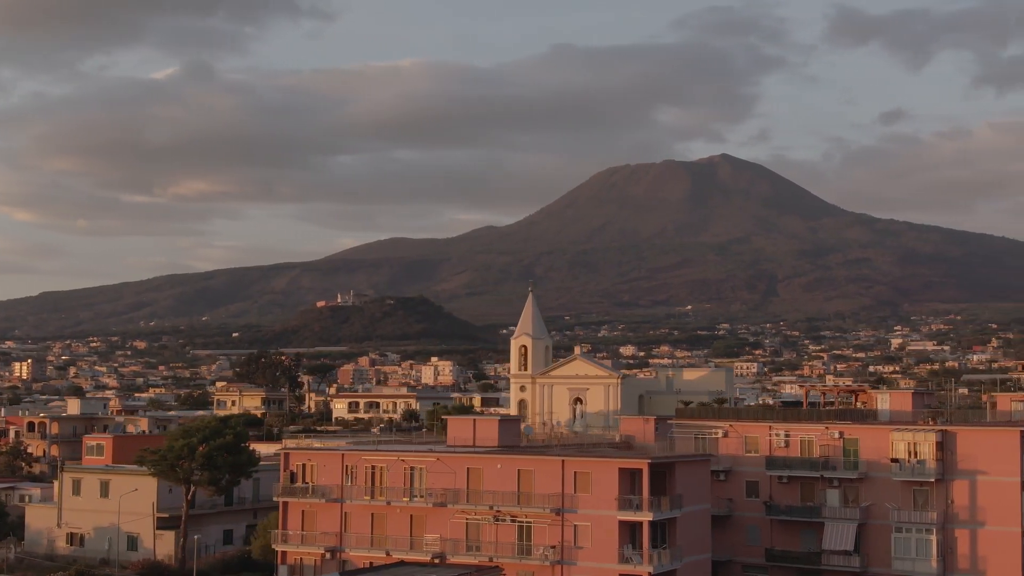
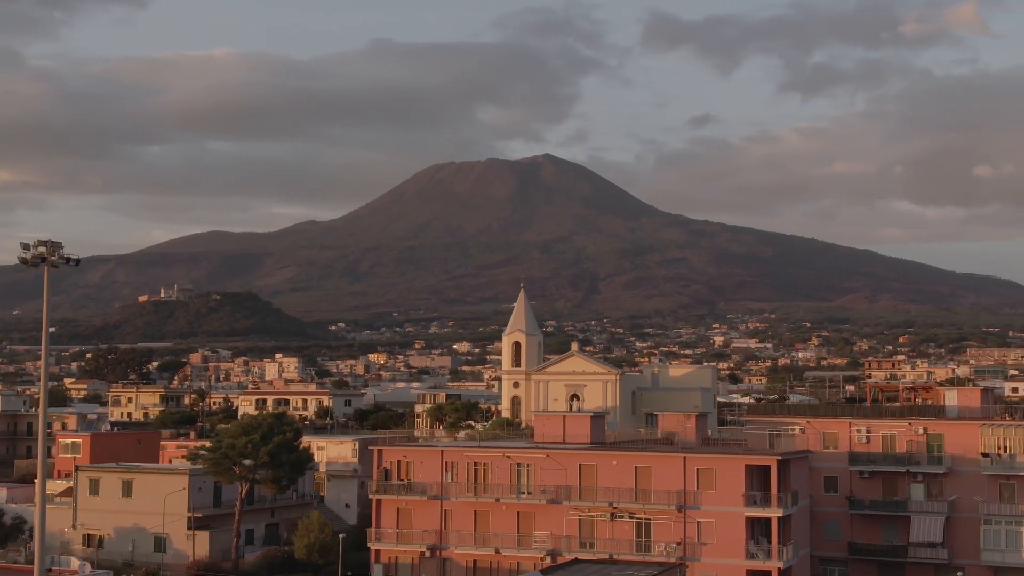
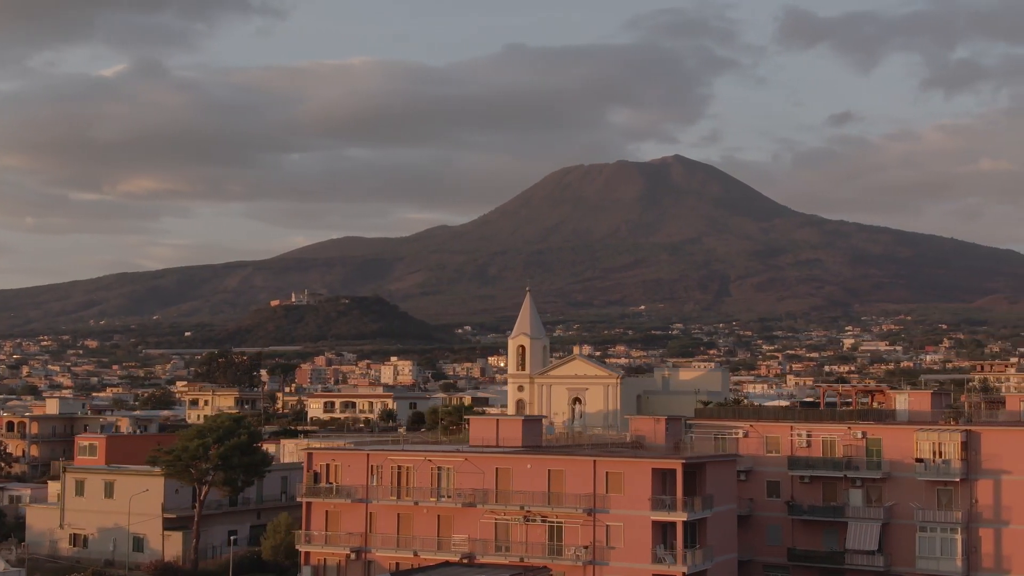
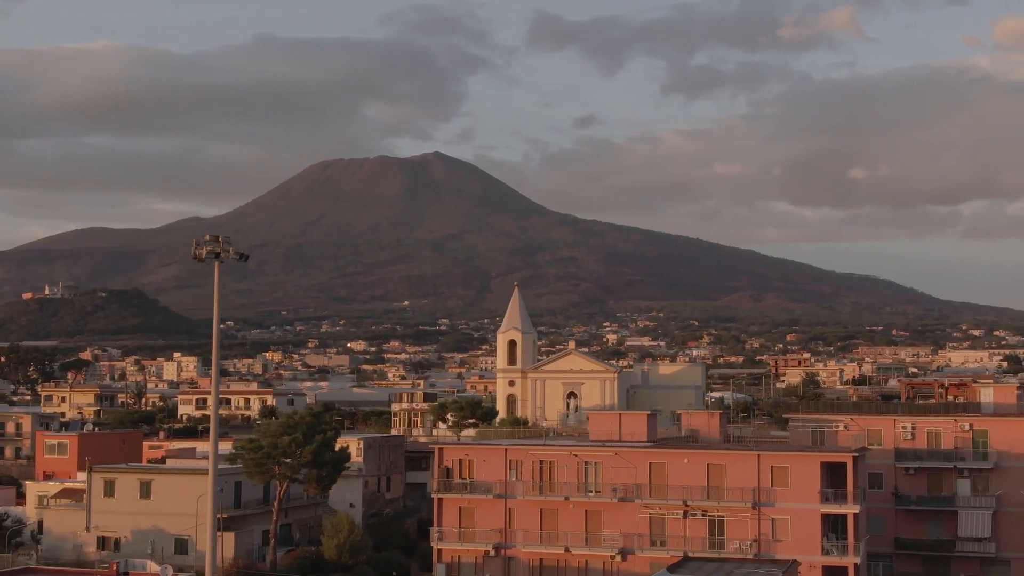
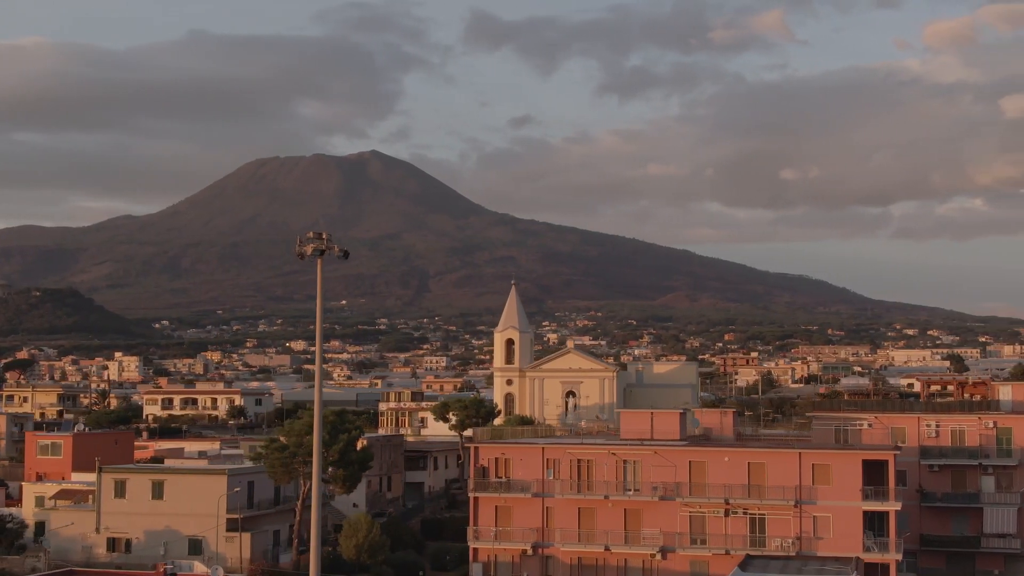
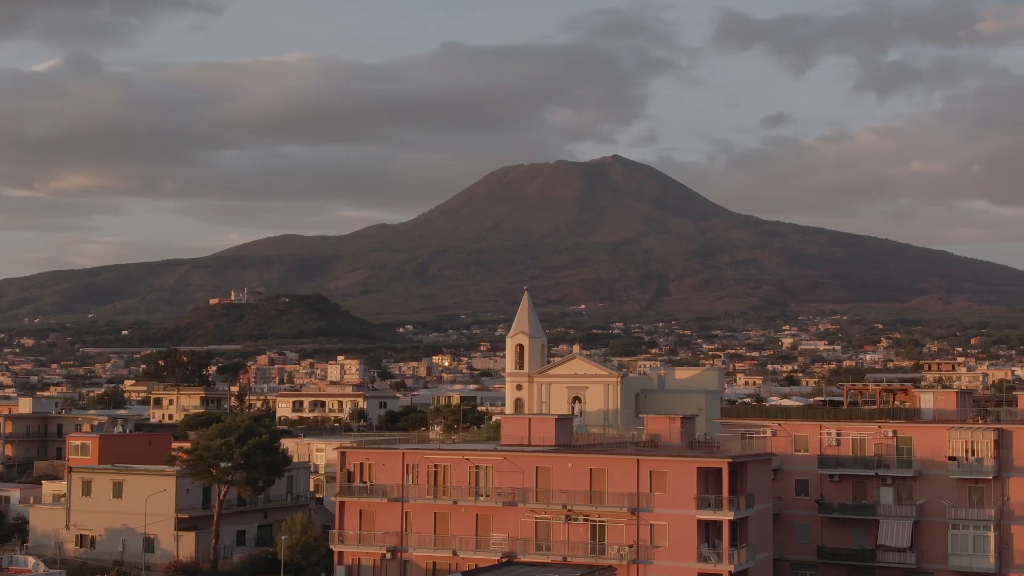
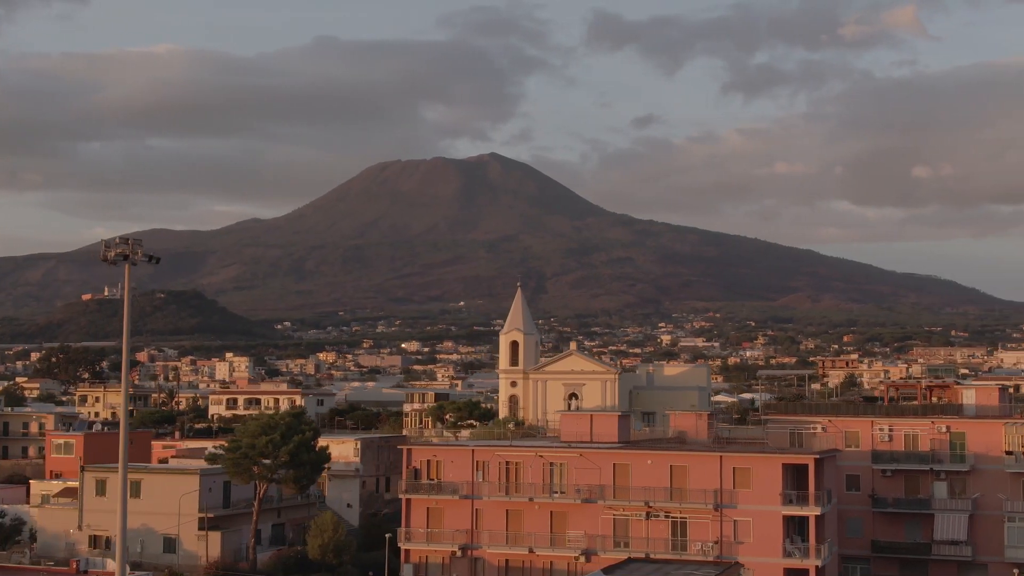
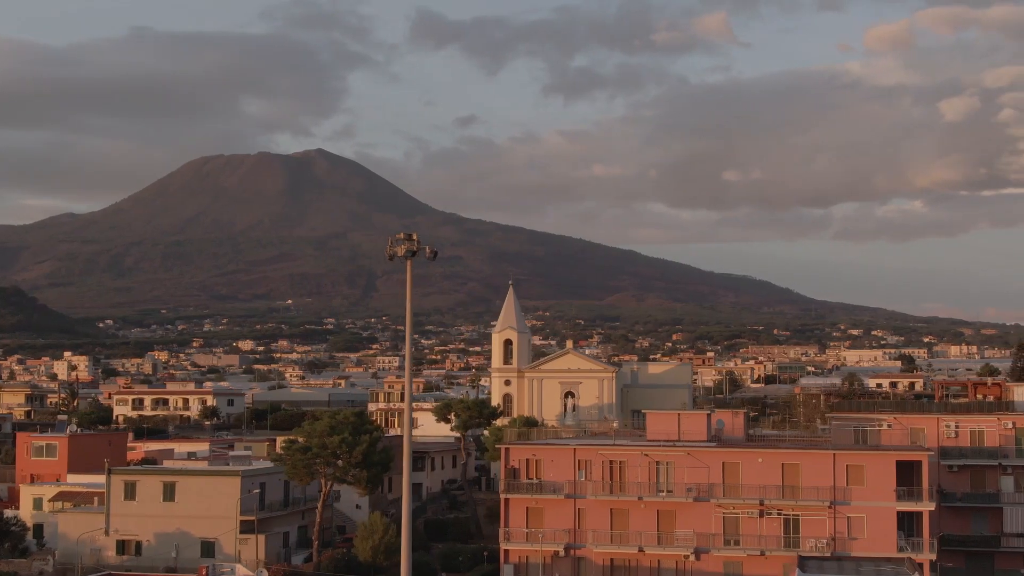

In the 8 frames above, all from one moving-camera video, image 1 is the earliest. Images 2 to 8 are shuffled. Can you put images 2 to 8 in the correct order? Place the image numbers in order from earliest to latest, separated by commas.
3, 6, 2, 7, 4, 5, 8
